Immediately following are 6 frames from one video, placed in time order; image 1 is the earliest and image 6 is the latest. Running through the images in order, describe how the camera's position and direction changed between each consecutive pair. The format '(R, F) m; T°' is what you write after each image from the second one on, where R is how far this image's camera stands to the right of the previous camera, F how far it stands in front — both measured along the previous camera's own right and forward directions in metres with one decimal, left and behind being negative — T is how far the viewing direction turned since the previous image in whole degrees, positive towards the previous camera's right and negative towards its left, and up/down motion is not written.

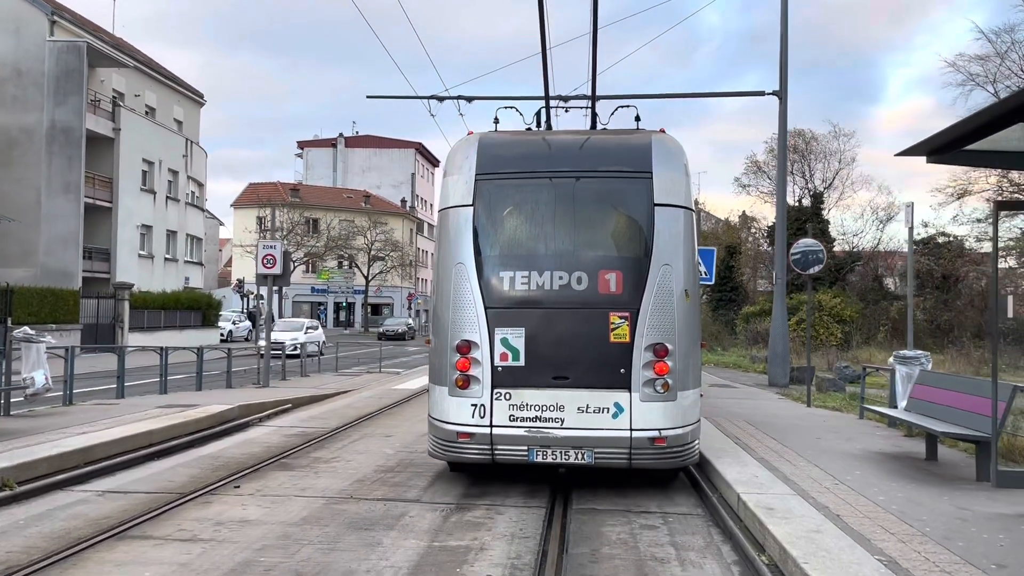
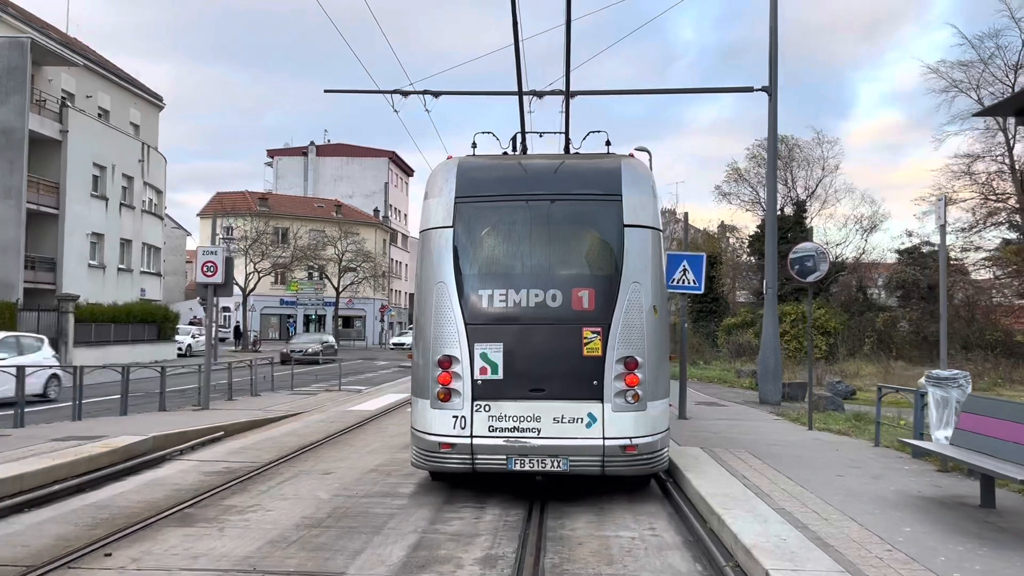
(+0.2, +1.6) m; +2°
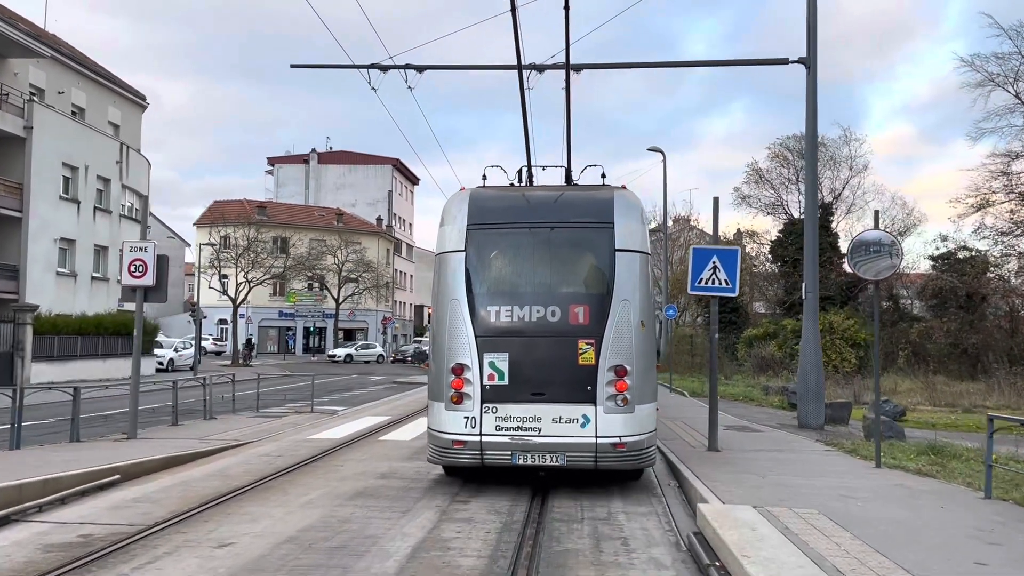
(+0.3, +2.7) m; -1°
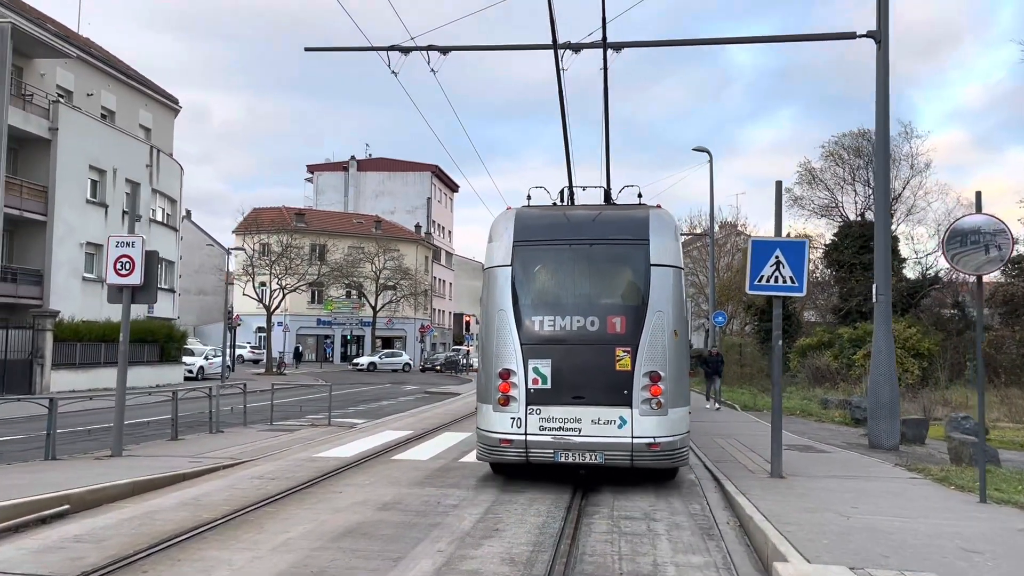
(+0.2, +1.6) m; -3°
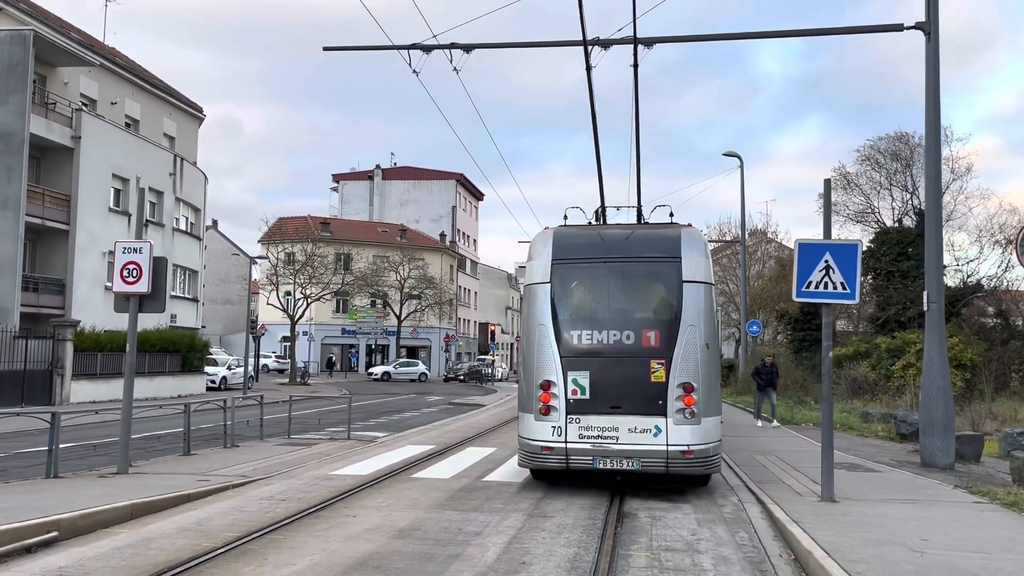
(0.0, +0.7) m; -2°
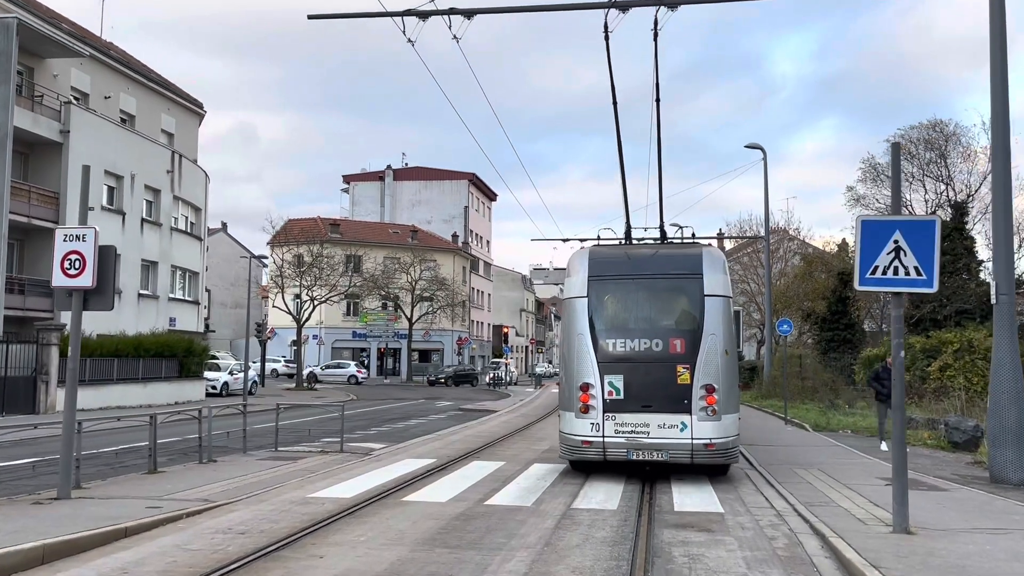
(+0.1, +1.6) m; -1°
